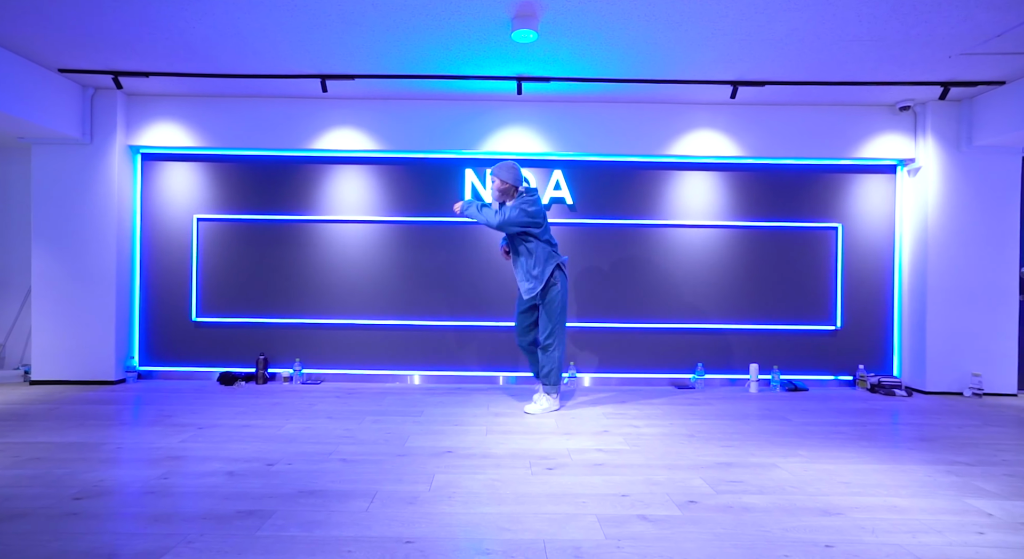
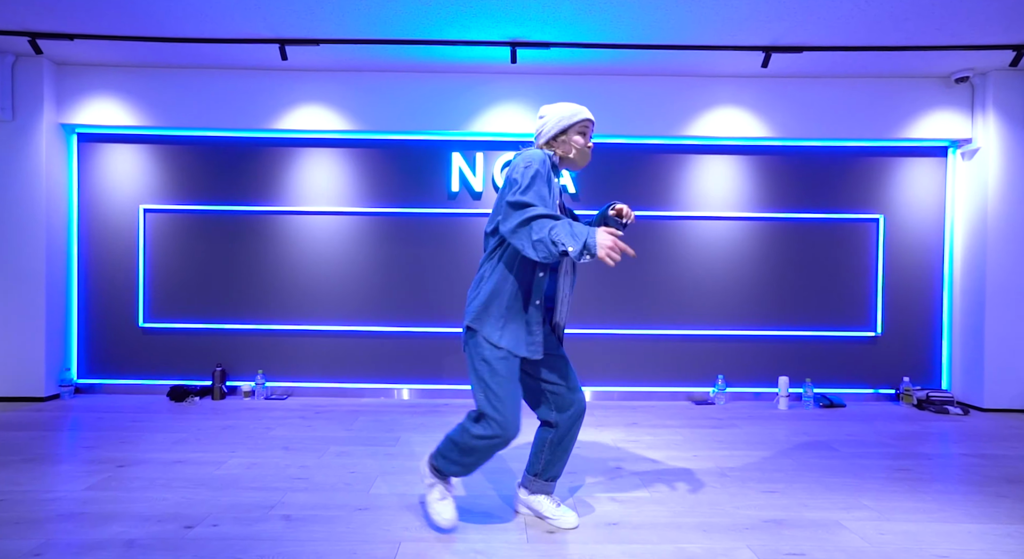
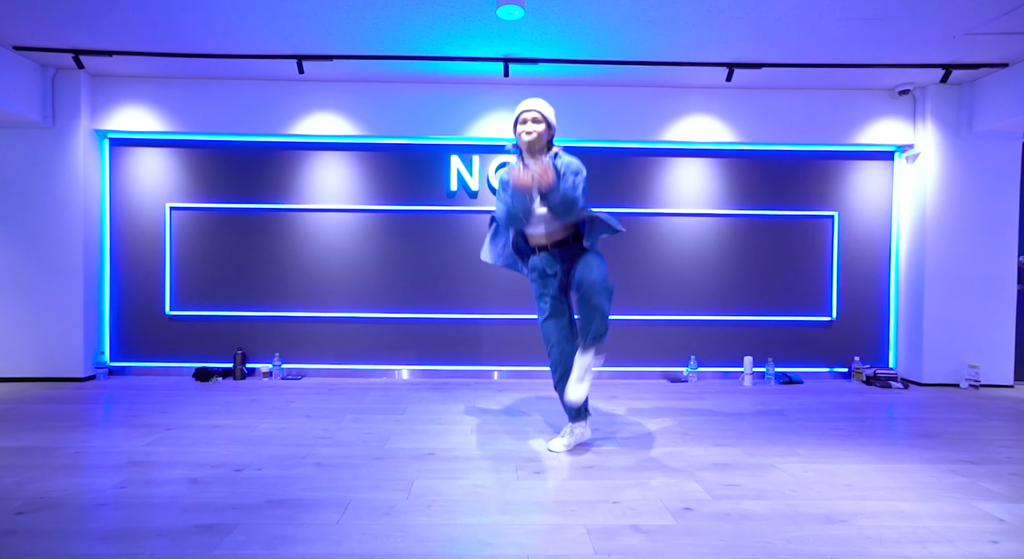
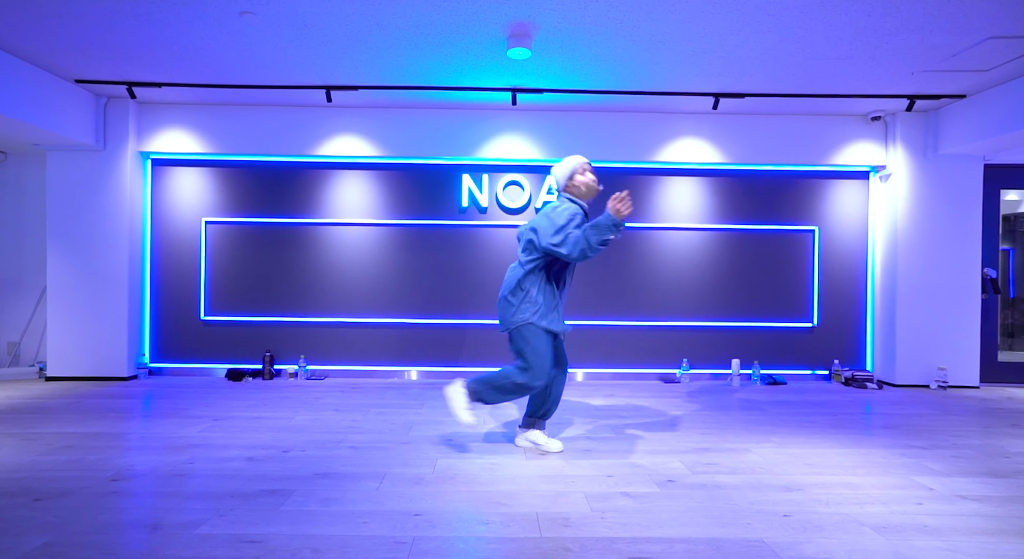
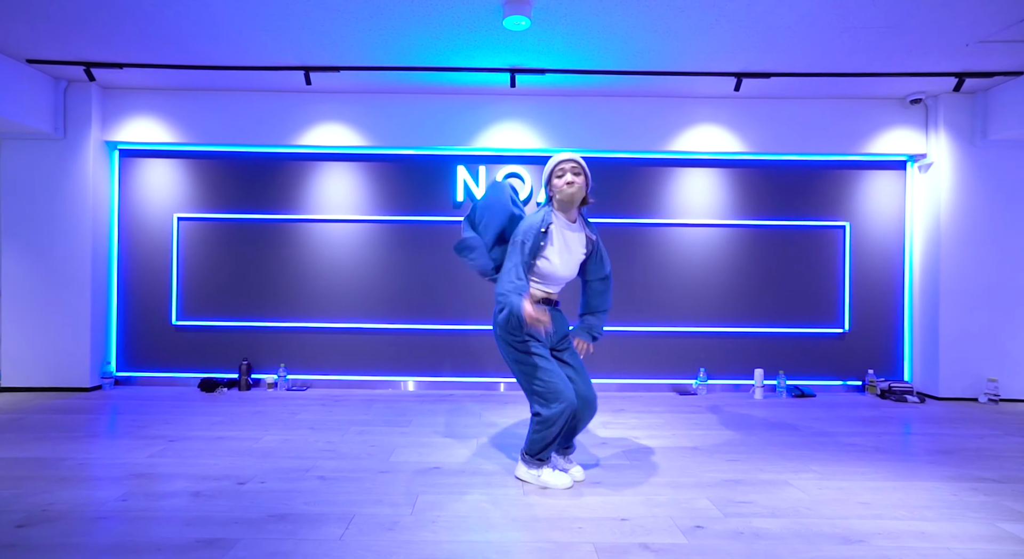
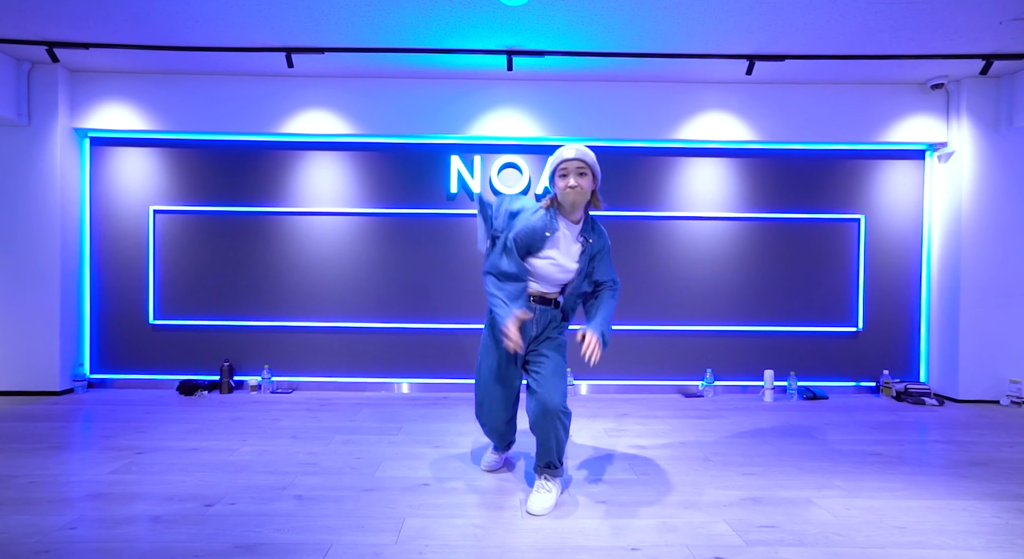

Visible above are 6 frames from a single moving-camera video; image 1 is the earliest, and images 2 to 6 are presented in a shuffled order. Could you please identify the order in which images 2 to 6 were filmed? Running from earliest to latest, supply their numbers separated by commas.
2, 4, 3, 6, 5
